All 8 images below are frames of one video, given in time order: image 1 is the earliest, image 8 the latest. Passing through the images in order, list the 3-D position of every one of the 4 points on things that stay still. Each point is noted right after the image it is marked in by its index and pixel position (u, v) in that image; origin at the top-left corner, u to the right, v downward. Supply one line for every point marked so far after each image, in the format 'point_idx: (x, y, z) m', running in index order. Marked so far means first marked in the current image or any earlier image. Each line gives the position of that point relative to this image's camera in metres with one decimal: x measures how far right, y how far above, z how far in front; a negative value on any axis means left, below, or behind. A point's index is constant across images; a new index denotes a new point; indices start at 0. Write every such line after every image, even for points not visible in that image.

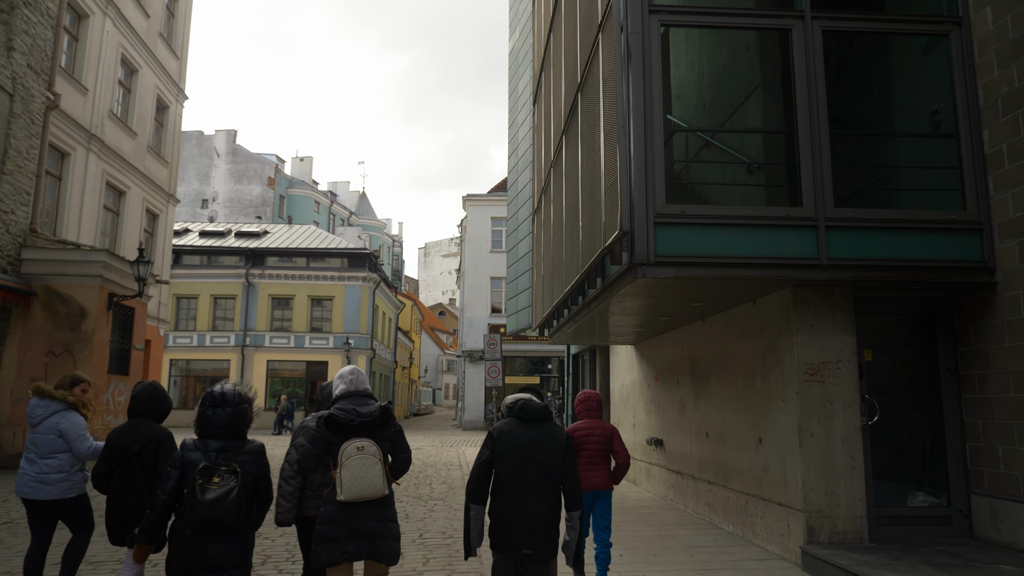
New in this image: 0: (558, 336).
0: (+0.8, -0.9, +15.0) m
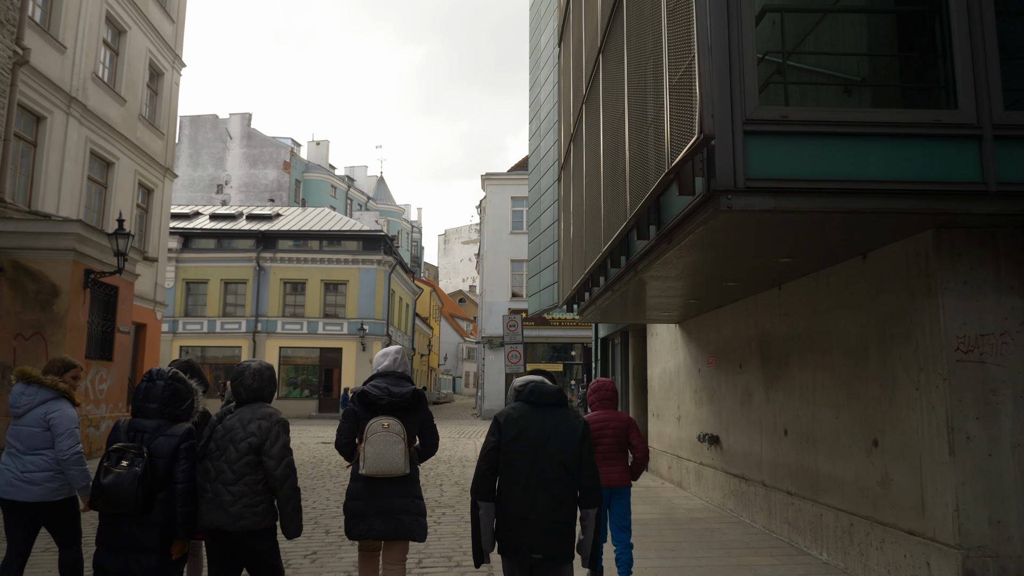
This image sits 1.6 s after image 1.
0: (+1.2, -0.4, +12.8) m
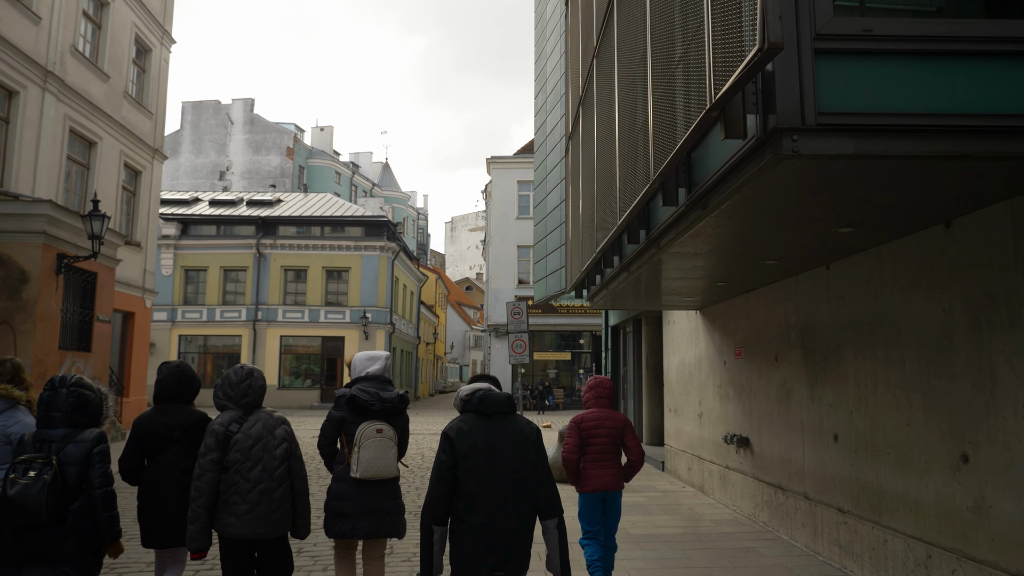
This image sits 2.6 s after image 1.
0: (+1.2, -0.2, +11.6) m
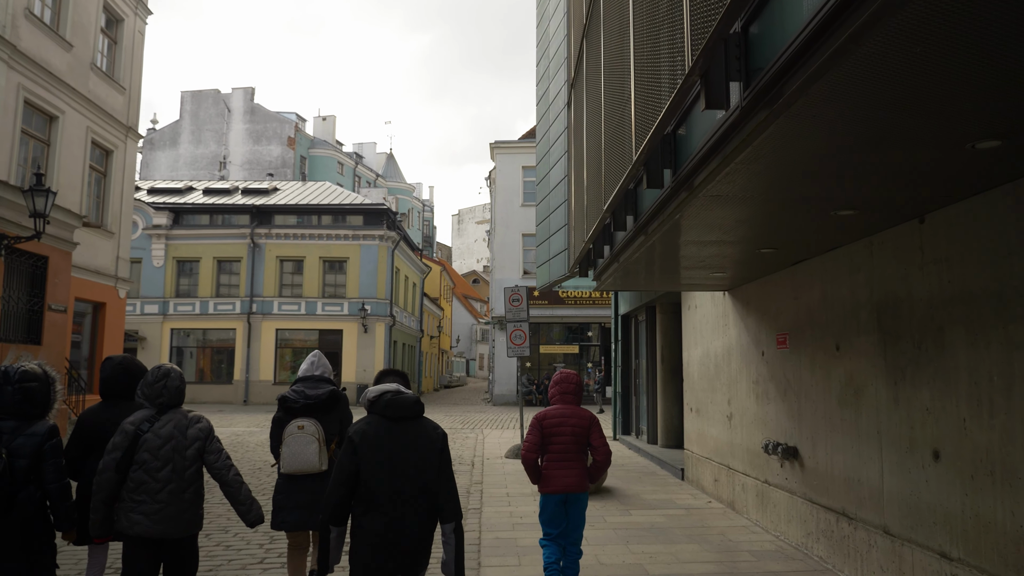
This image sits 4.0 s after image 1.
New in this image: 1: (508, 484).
0: (+1.1, +0.1, +9.7) m
1: (-0.1, -2.8, +11.5) m
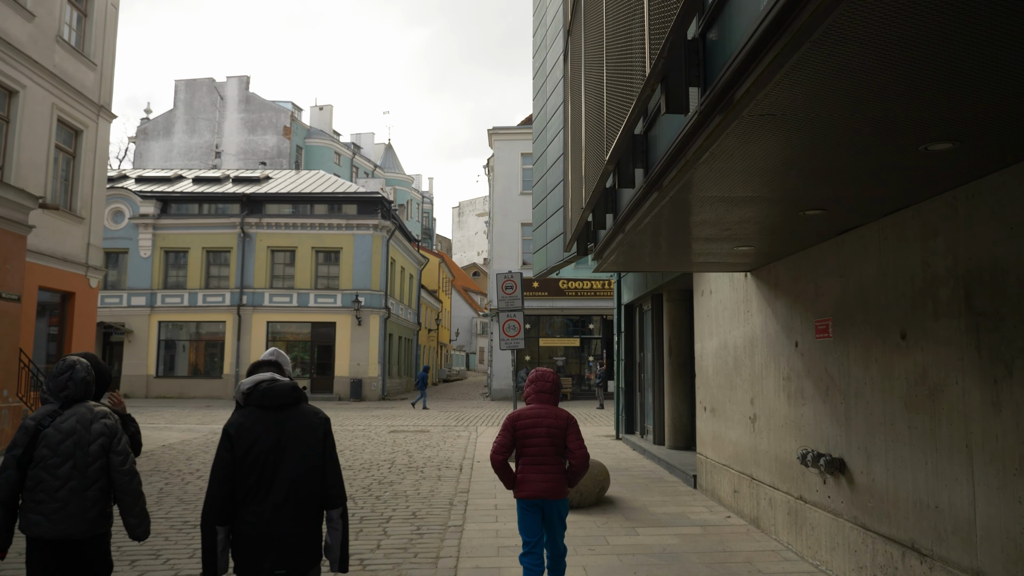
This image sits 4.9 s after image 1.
0: (+1.0, +0.3, +8.4) m
1: (-0.2, -2.6, +10.2) m
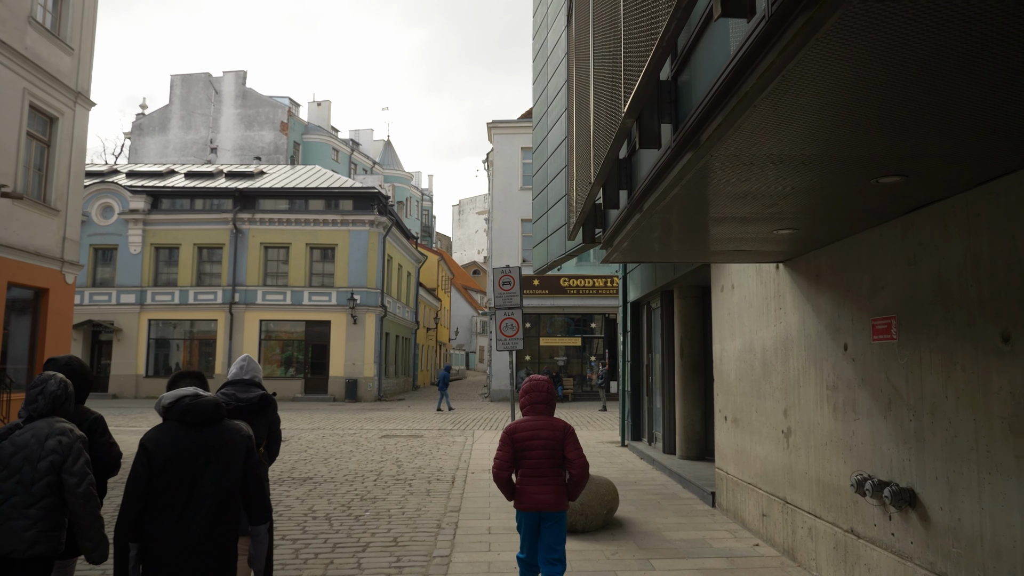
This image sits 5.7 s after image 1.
0: (+1.0, +0.3, +7.3) m
1: (-0.2, -2.5, +9.1) m
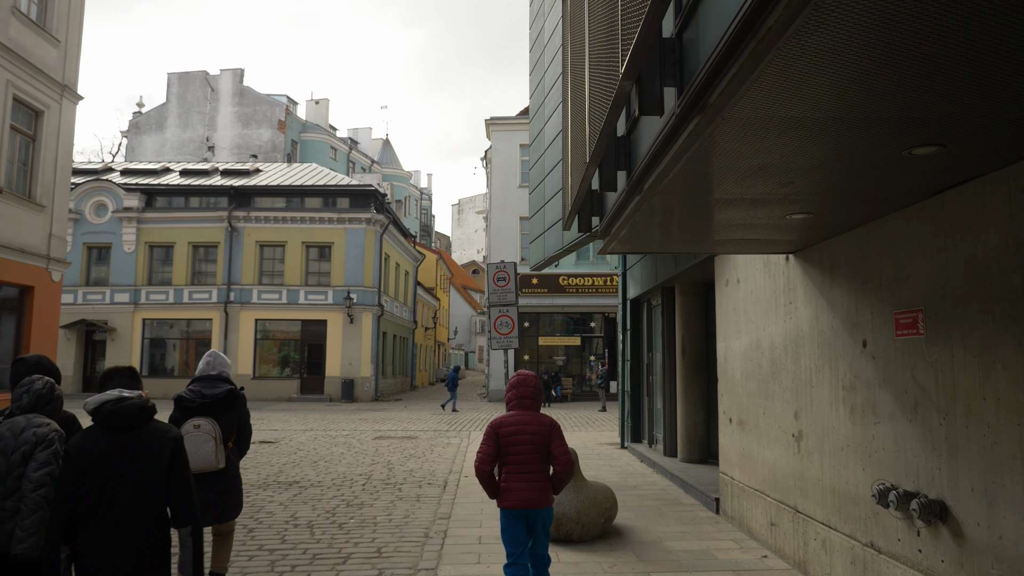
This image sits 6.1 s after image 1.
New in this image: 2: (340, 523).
0: (+0.9, +0.4, +6.8) m
1: (-0.3, -2.5, +8.6) m
2: (-1.8, -2.5, +8.5) m
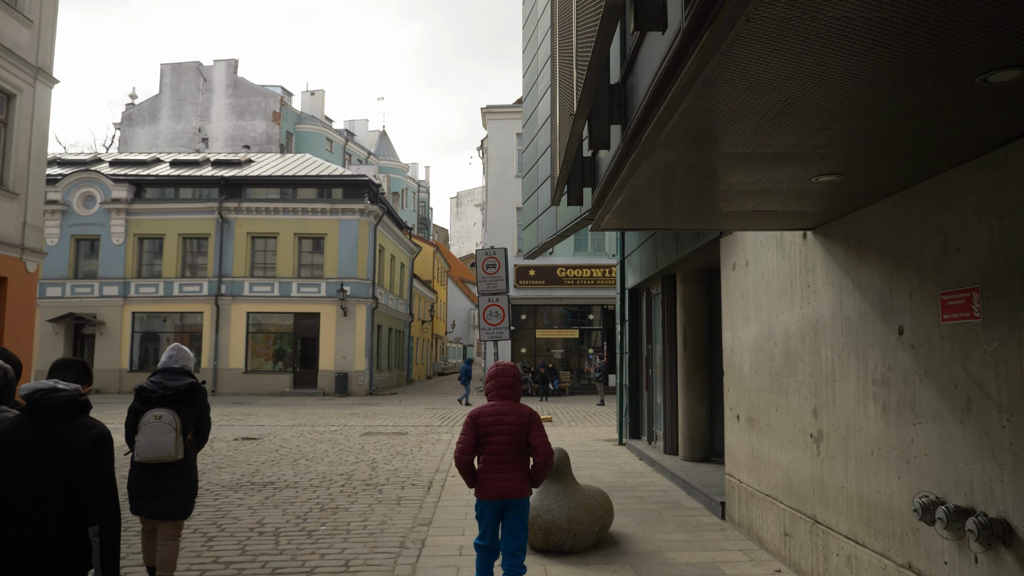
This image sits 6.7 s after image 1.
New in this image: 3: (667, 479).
0: (+0.8, +0.5, +6.1) m
1: (-0.4, -2.3, +7.9) m
2: (-2.0, -2.4, +7.7) m
3: (+2.0, -2.4, +10.2) m
